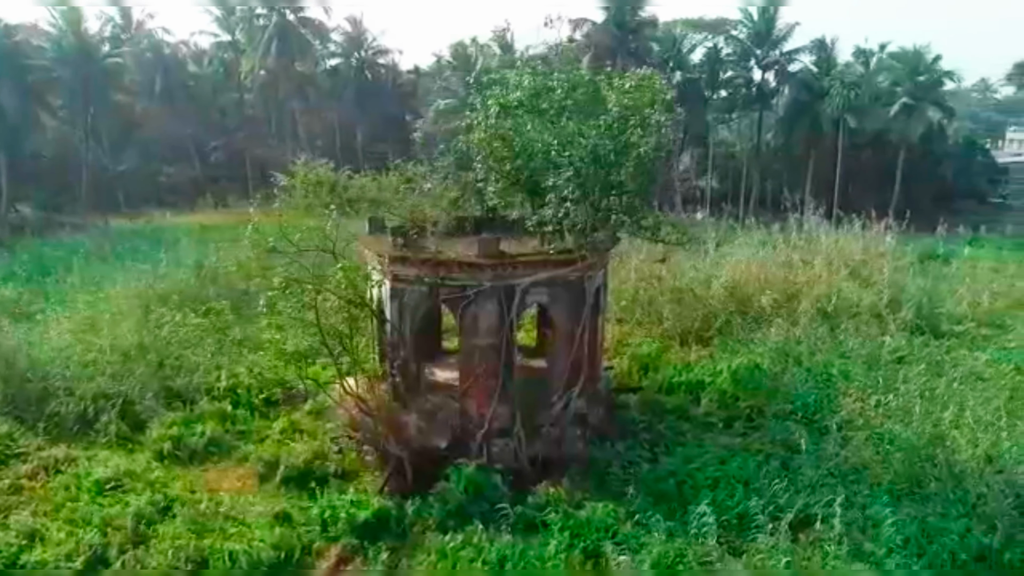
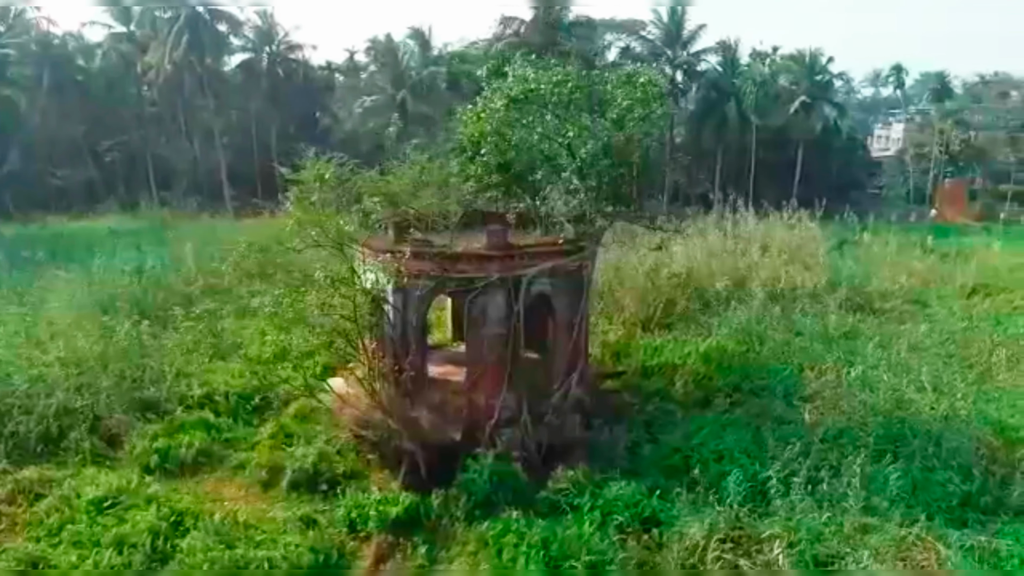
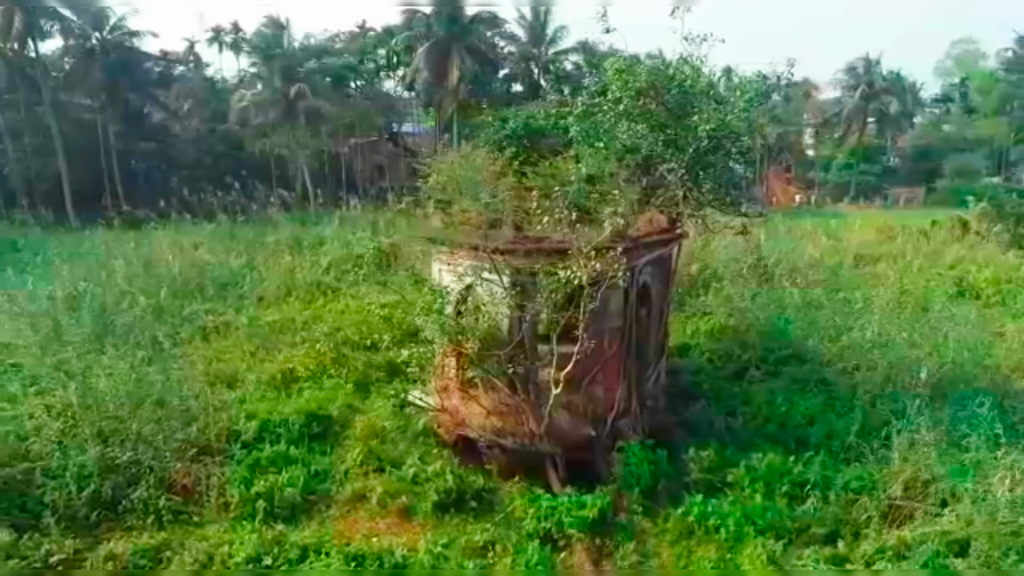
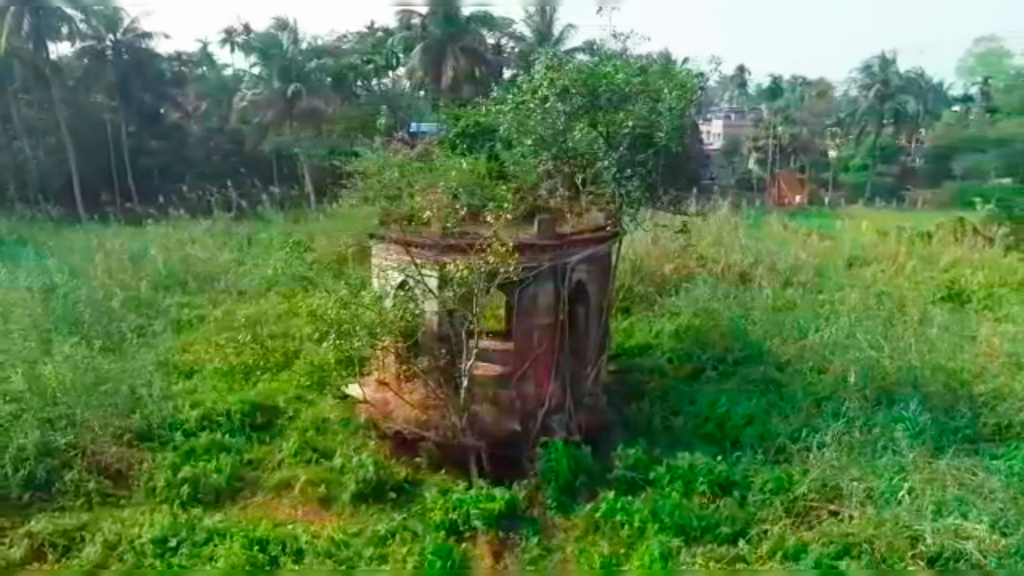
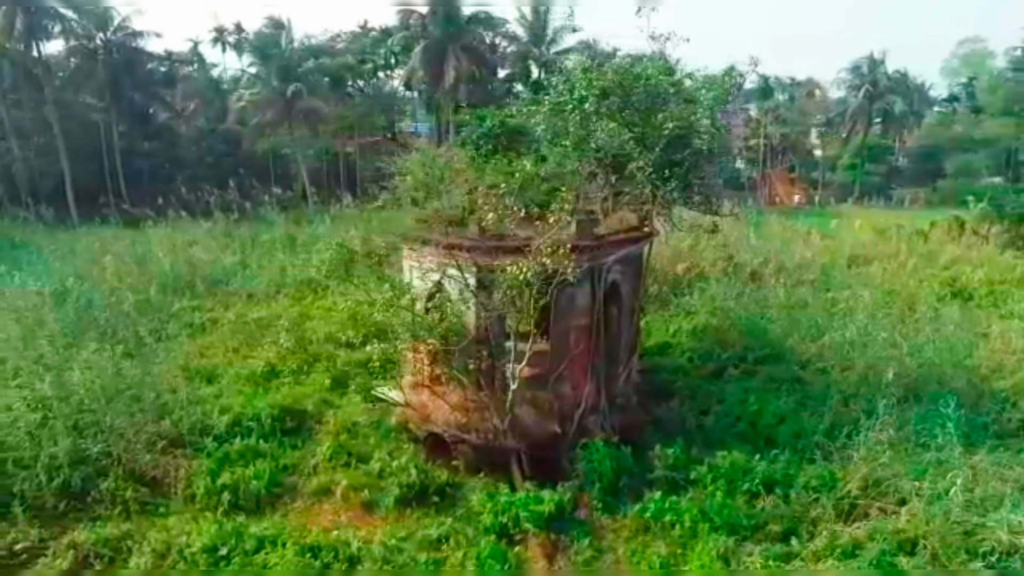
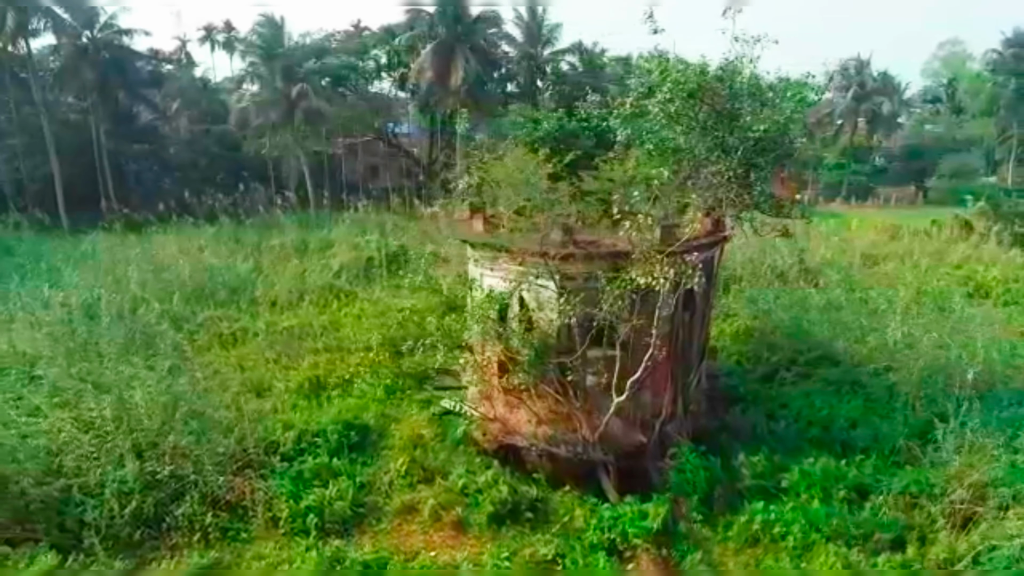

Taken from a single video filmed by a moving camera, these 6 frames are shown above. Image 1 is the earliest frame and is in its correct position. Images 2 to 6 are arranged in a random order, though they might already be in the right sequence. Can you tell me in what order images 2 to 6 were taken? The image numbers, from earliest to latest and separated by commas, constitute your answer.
2, 4, 5, 3, 6
